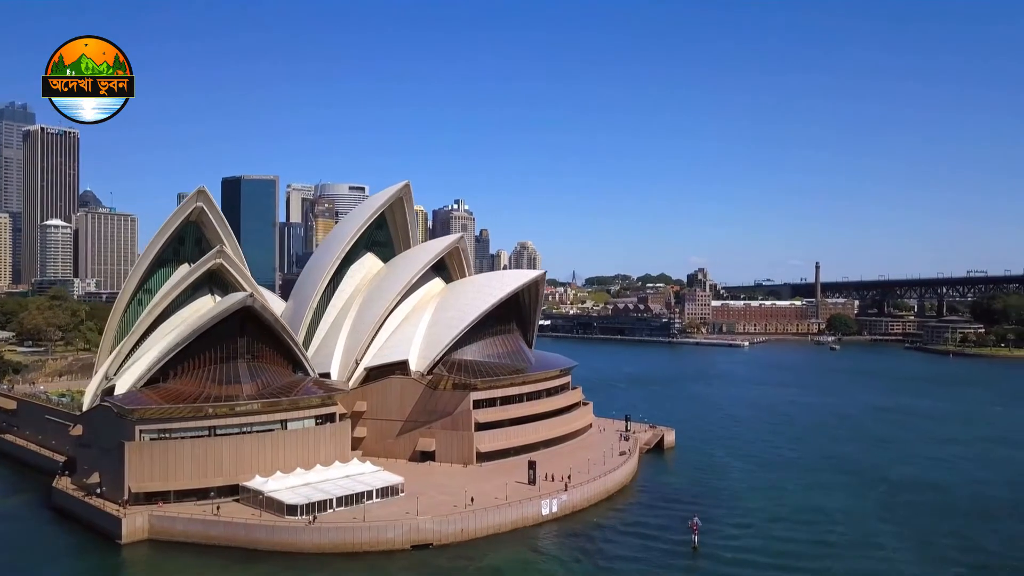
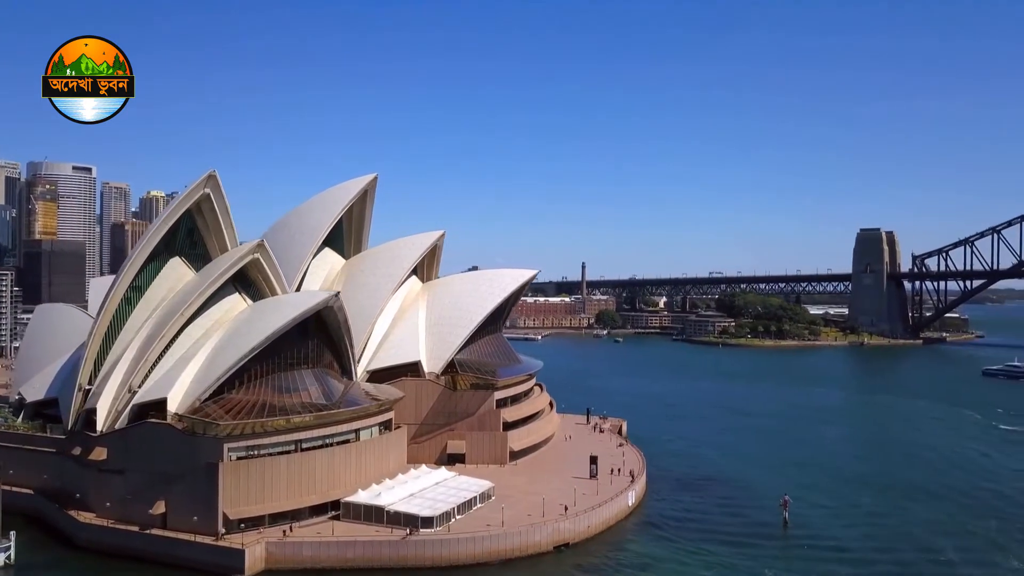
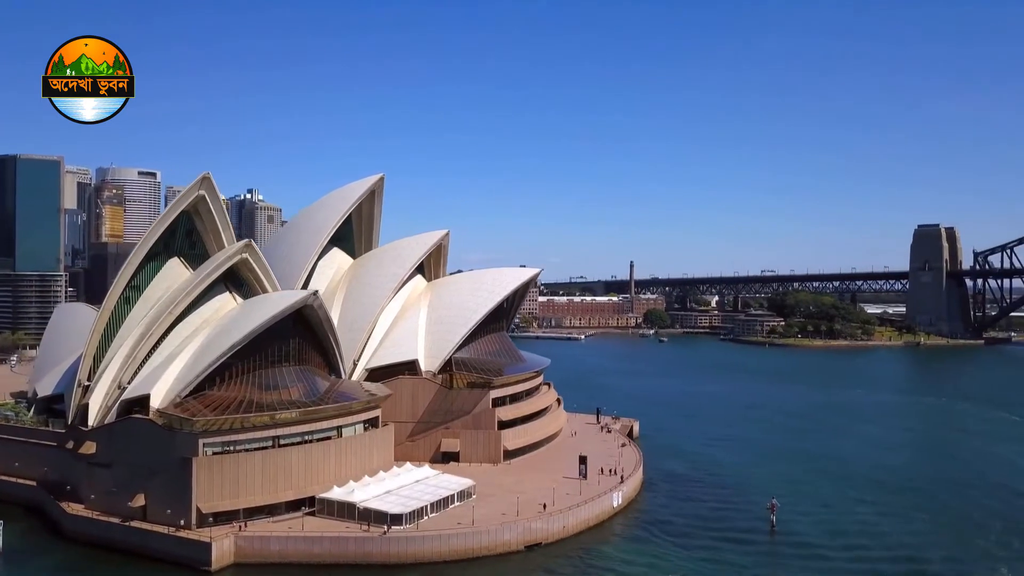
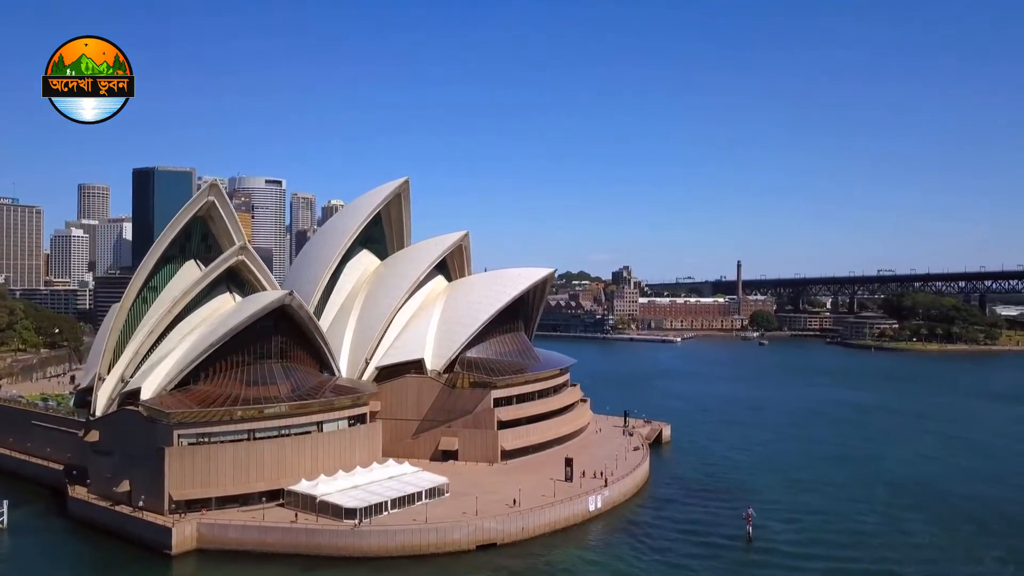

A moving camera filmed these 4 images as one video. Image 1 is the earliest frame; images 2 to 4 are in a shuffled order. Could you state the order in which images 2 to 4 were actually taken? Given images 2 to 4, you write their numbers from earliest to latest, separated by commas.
4, 3, 2
